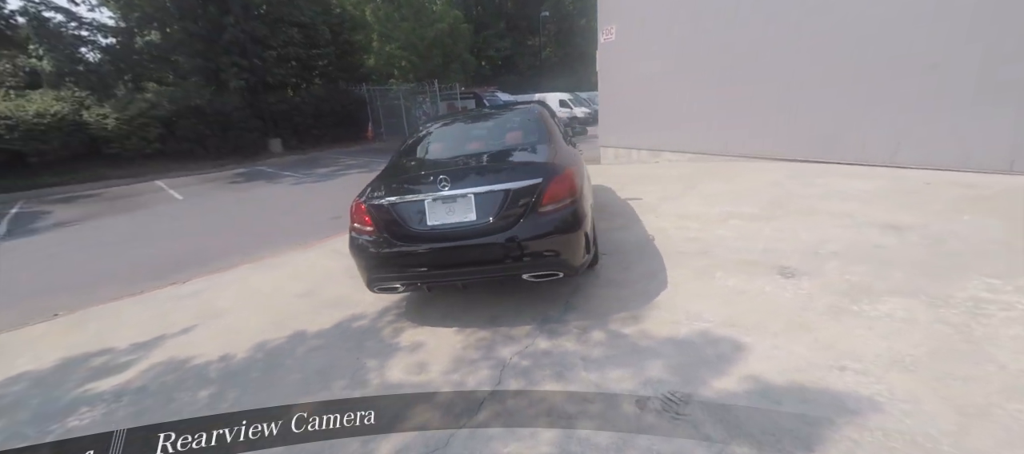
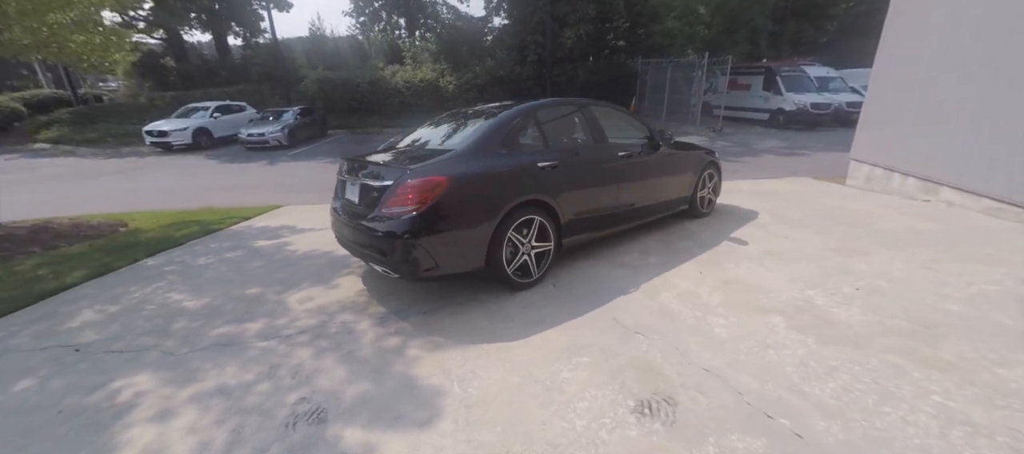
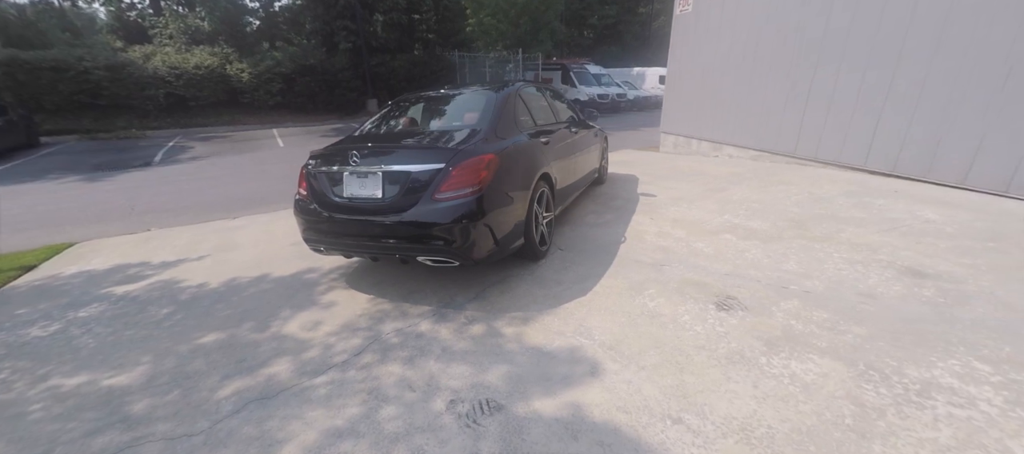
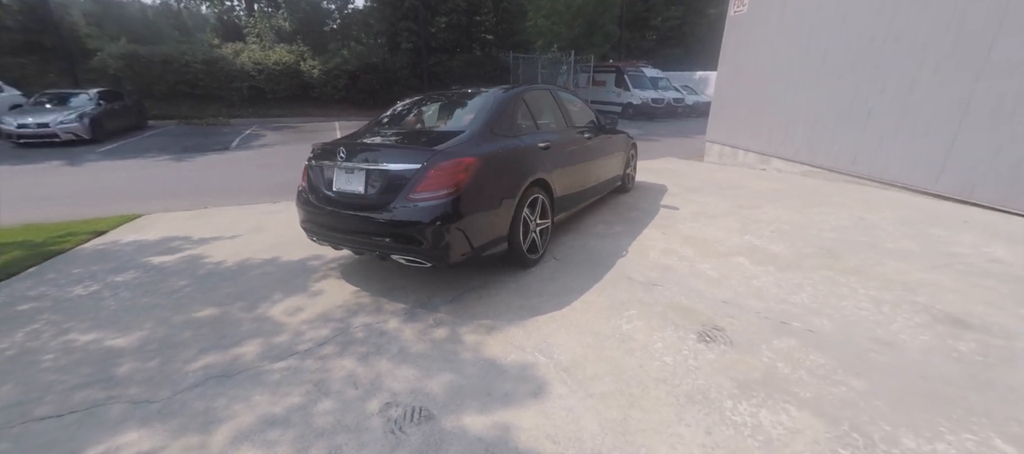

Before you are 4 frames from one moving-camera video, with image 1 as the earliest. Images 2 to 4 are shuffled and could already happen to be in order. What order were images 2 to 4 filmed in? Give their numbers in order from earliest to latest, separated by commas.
3, 4, 2
